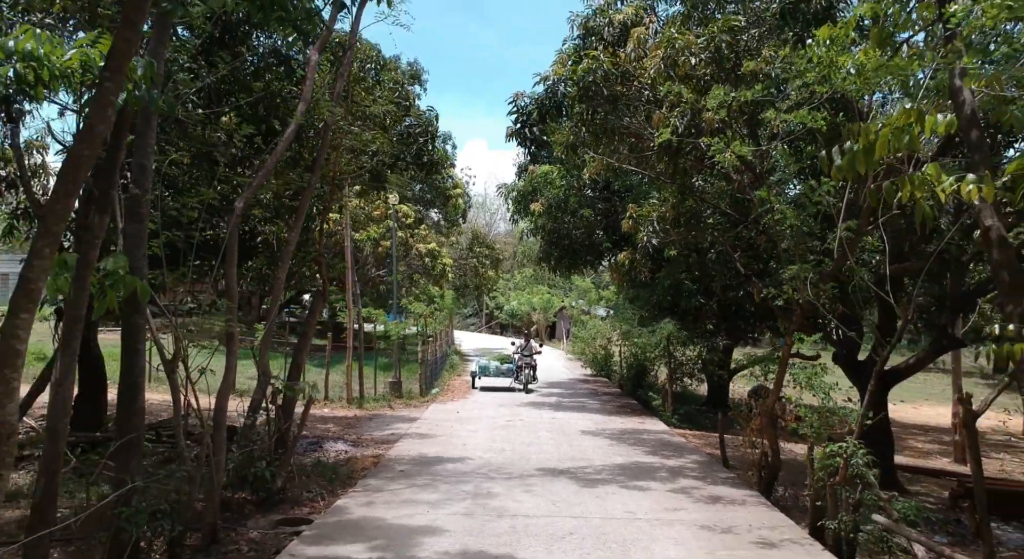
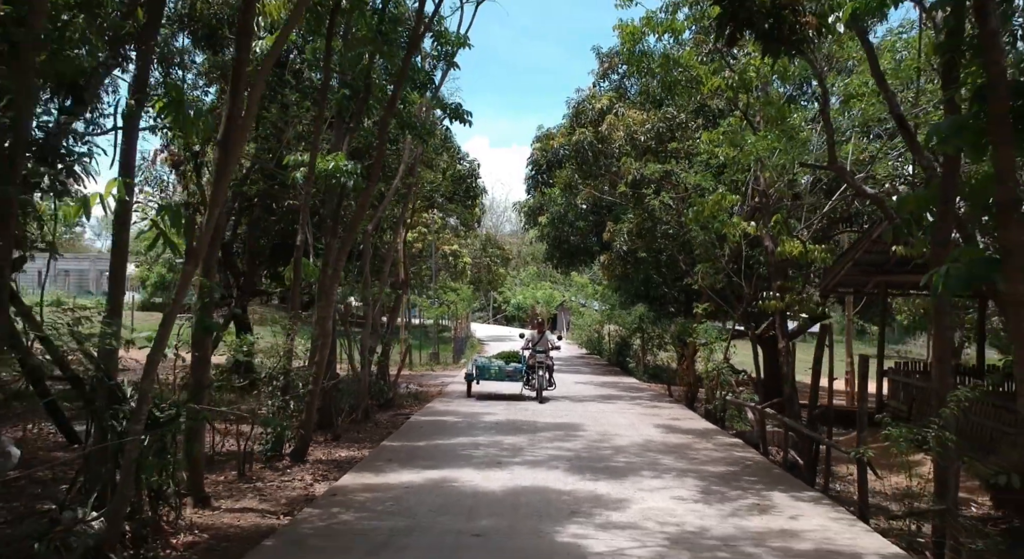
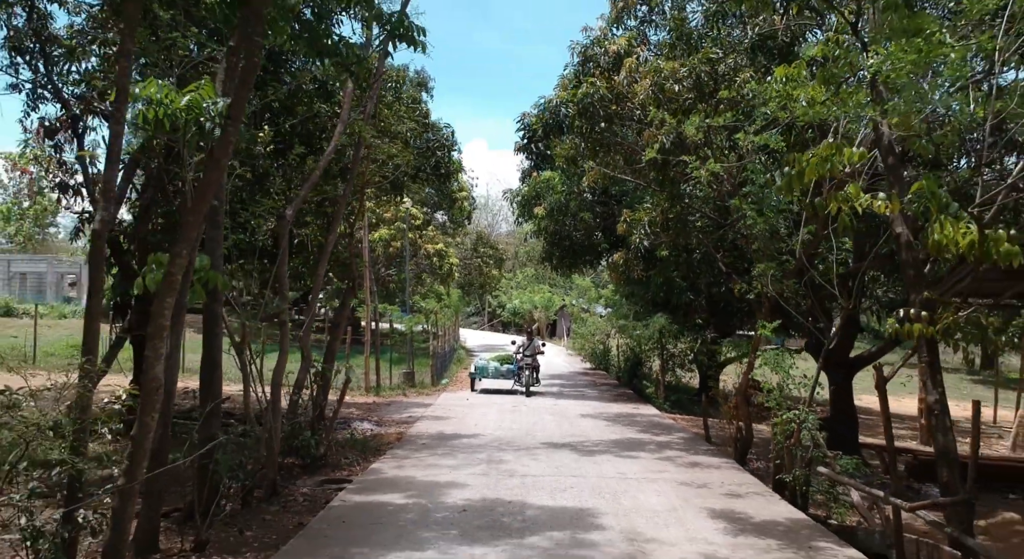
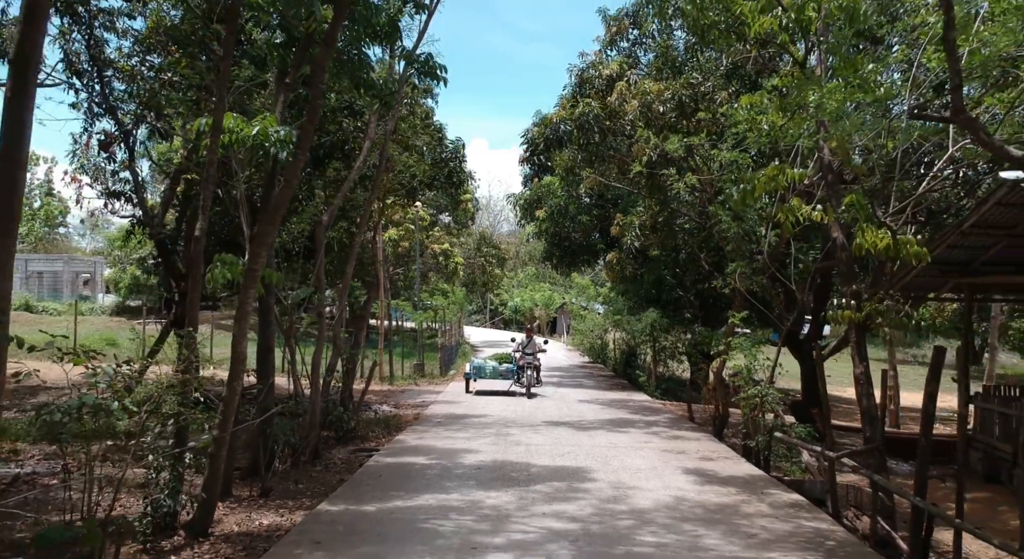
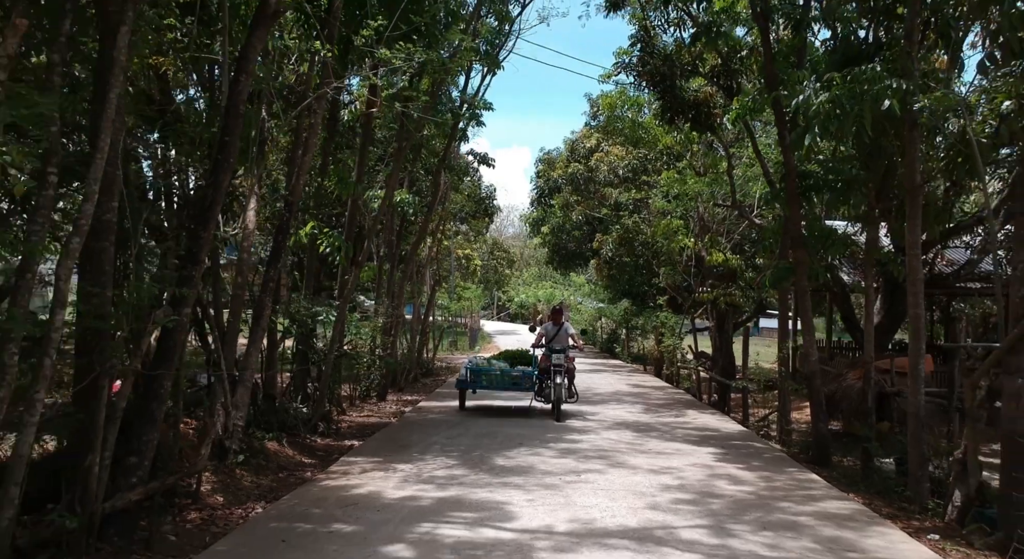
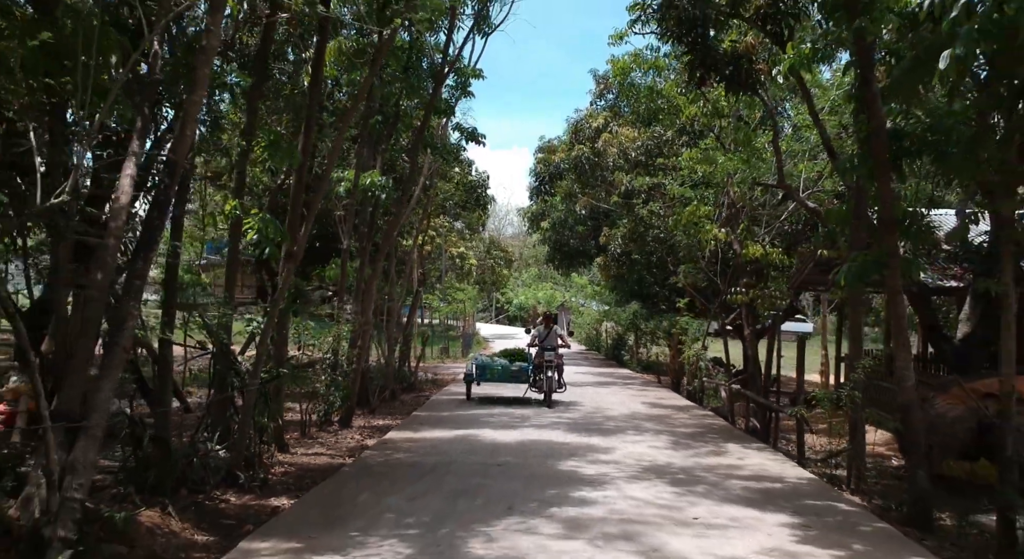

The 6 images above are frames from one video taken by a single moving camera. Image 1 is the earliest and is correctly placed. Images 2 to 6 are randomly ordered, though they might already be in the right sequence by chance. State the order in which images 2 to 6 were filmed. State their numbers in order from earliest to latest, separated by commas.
3, 4, 2, 6, 5
